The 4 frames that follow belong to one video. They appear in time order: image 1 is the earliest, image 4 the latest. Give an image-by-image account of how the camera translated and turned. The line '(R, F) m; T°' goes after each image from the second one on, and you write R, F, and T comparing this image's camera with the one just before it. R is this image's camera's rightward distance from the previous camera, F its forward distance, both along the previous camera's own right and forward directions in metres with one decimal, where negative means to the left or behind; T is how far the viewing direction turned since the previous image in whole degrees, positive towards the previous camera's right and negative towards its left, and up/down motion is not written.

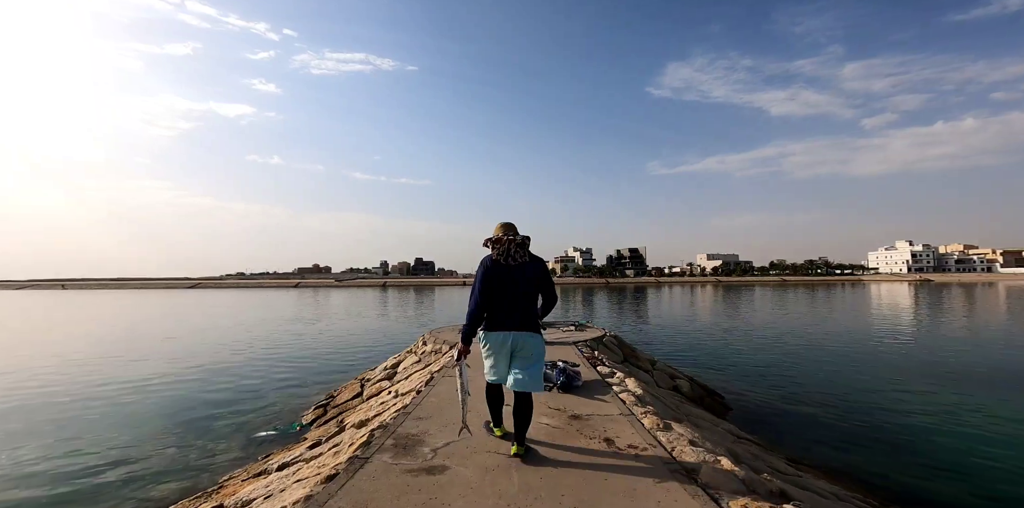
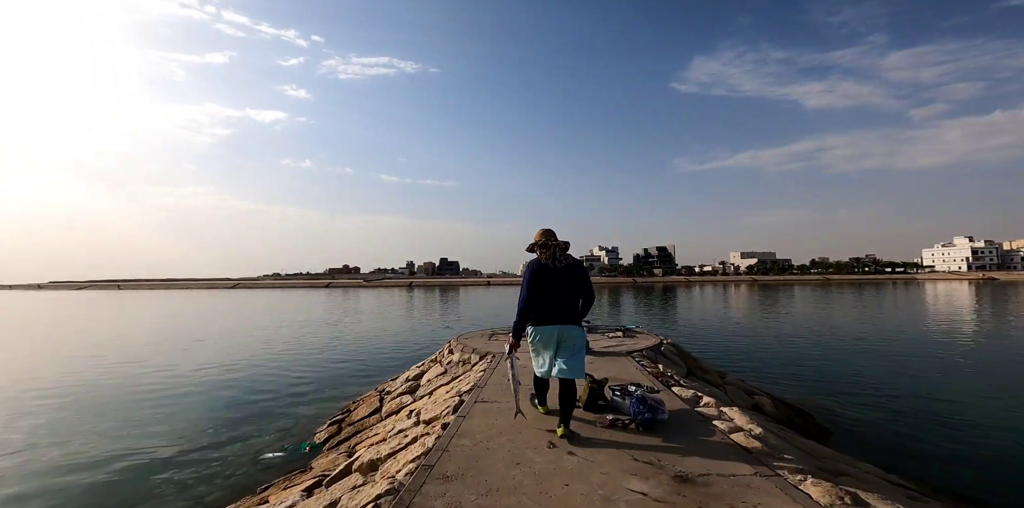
(+0.6, +0.8) m; -3°
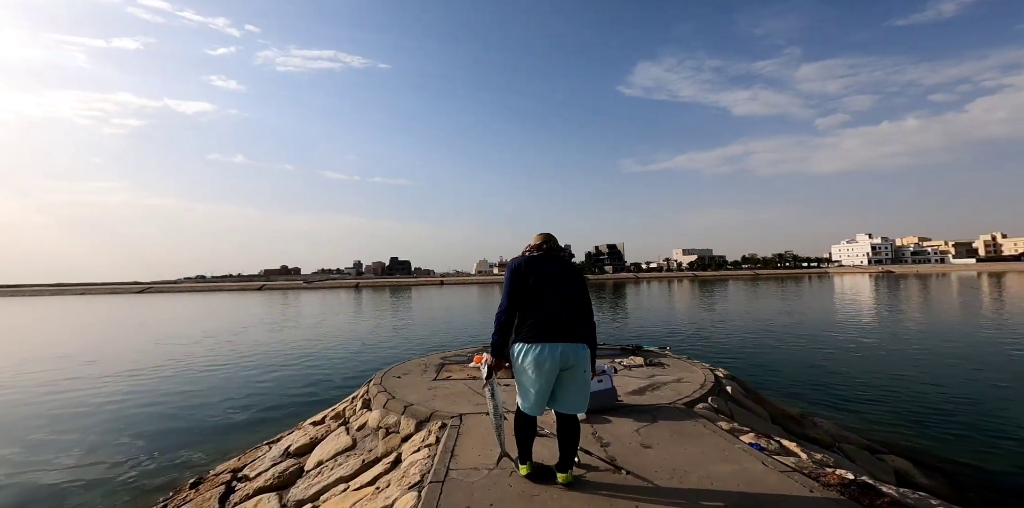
(-0.1, +0.6) m; +6°
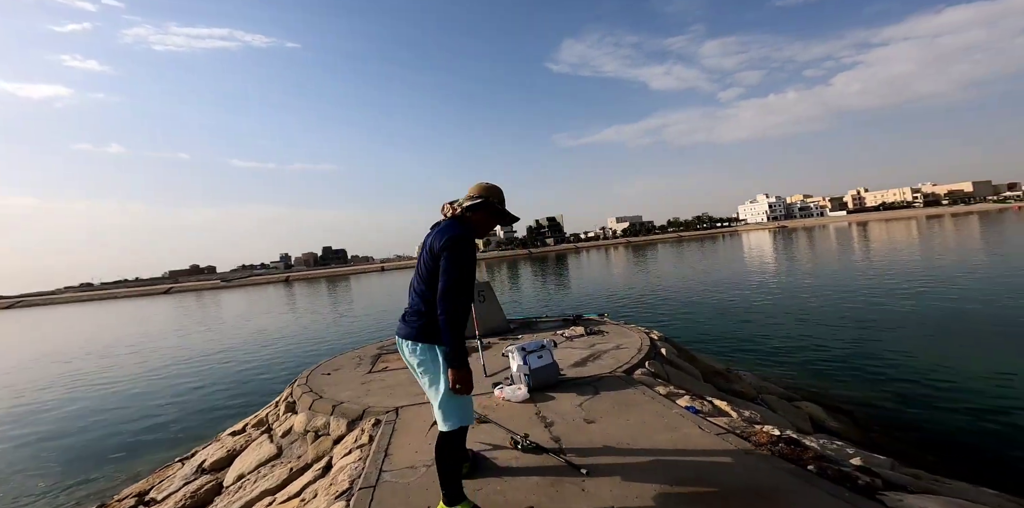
(+0.1, +0.2) m; +7°
